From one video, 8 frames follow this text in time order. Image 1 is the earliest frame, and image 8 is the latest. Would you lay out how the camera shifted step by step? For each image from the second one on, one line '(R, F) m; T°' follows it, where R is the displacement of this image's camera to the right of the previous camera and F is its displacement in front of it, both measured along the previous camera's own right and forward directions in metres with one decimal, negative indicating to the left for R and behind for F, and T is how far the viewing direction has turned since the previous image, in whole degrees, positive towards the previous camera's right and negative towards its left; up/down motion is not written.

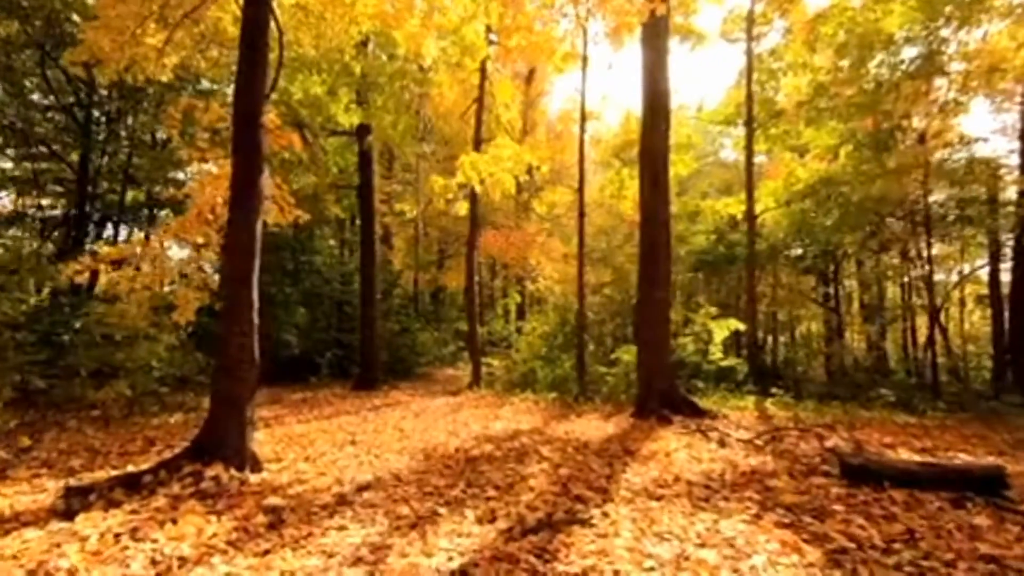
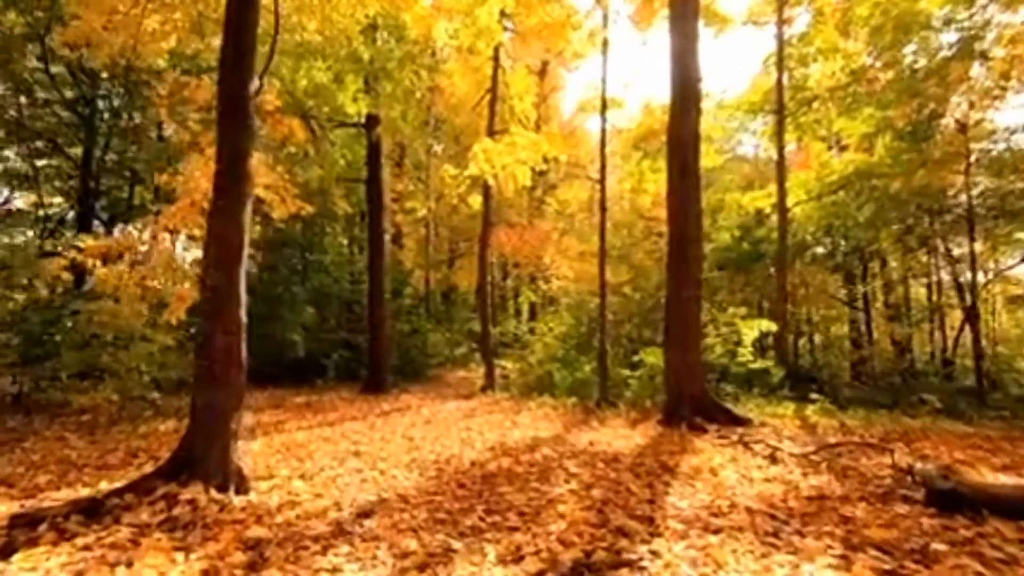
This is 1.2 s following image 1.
(-0.1, +0.9) m; -1°
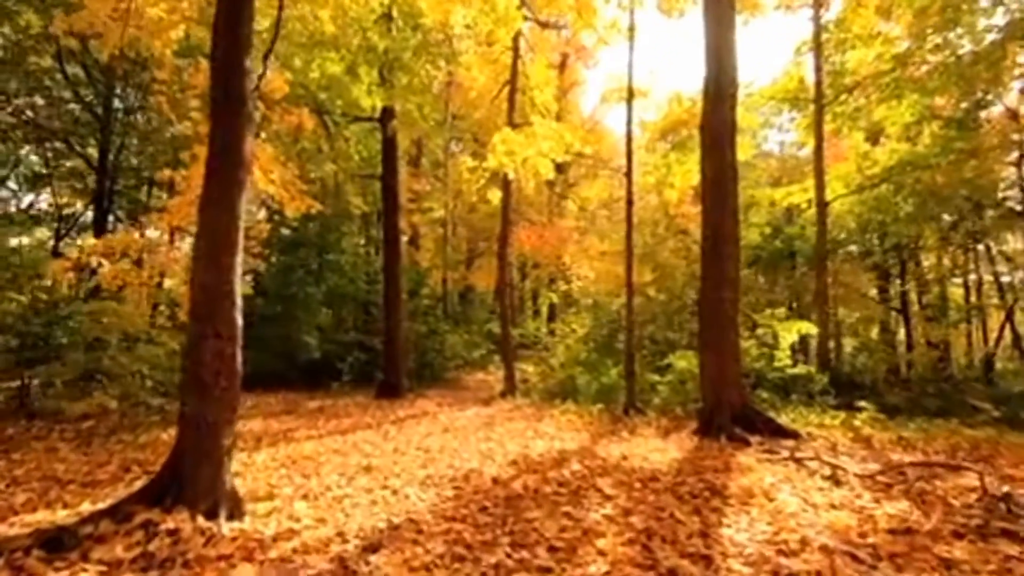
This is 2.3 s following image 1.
(-0.1, +0.7) m; -1°
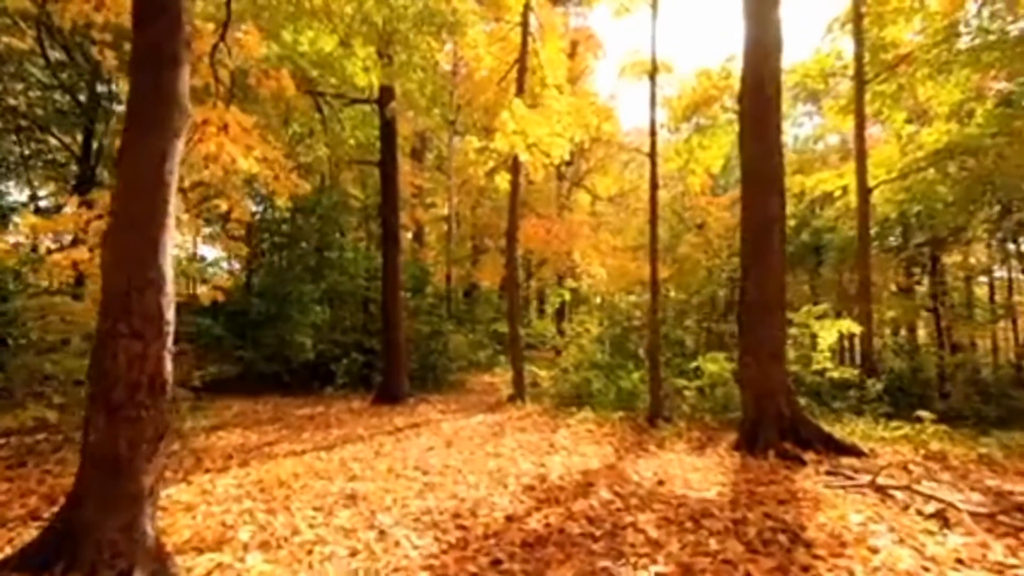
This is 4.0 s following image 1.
(-0.1, +1.3) m; 0°
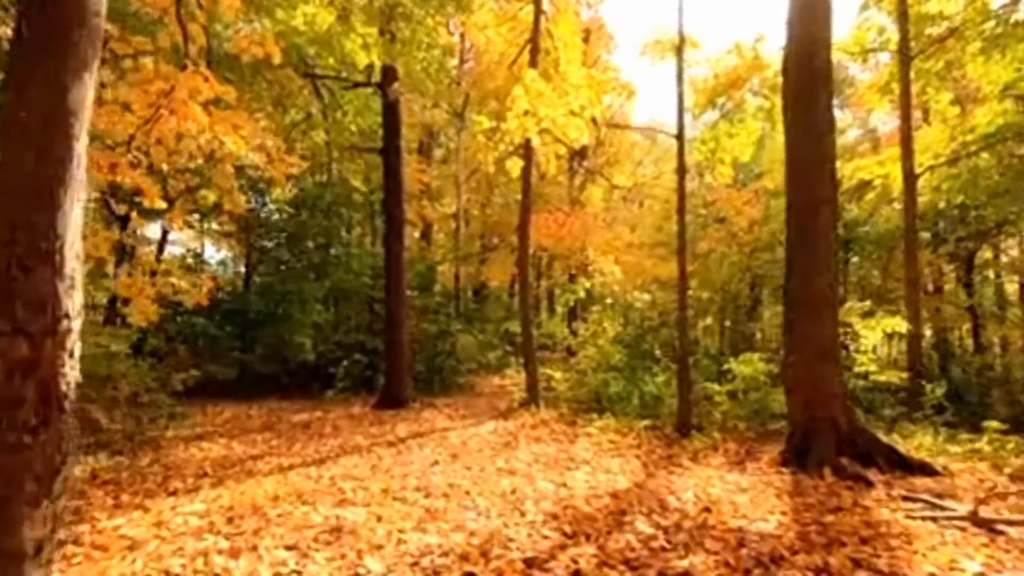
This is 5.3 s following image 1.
(-0.1, +1.1) m; -1°
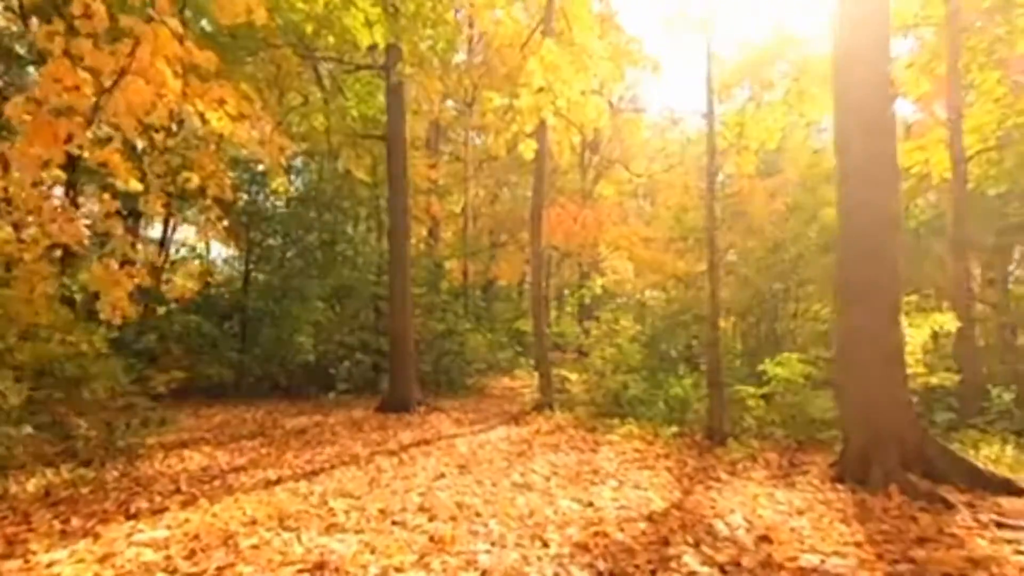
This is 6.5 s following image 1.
(-0.1, +0.9) m; -1°
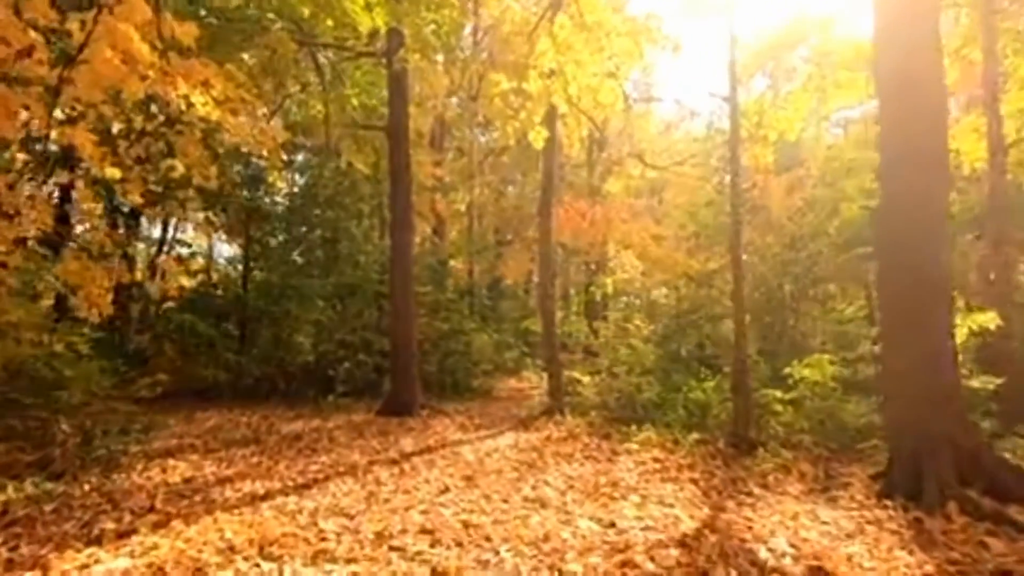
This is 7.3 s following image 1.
(0.0, +0.6) m; 0°
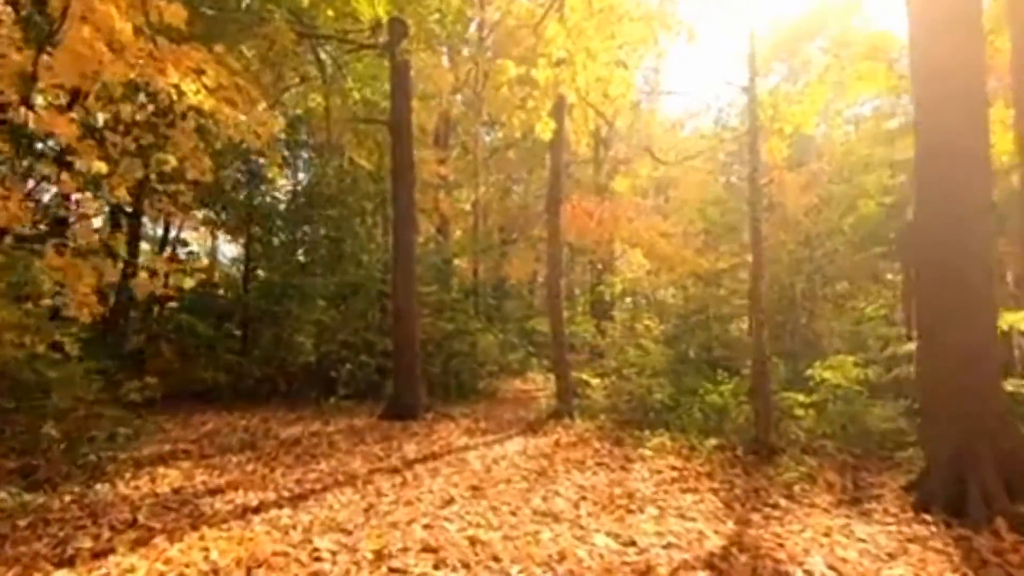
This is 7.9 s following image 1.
(0.0, +0.4) m; 0°
